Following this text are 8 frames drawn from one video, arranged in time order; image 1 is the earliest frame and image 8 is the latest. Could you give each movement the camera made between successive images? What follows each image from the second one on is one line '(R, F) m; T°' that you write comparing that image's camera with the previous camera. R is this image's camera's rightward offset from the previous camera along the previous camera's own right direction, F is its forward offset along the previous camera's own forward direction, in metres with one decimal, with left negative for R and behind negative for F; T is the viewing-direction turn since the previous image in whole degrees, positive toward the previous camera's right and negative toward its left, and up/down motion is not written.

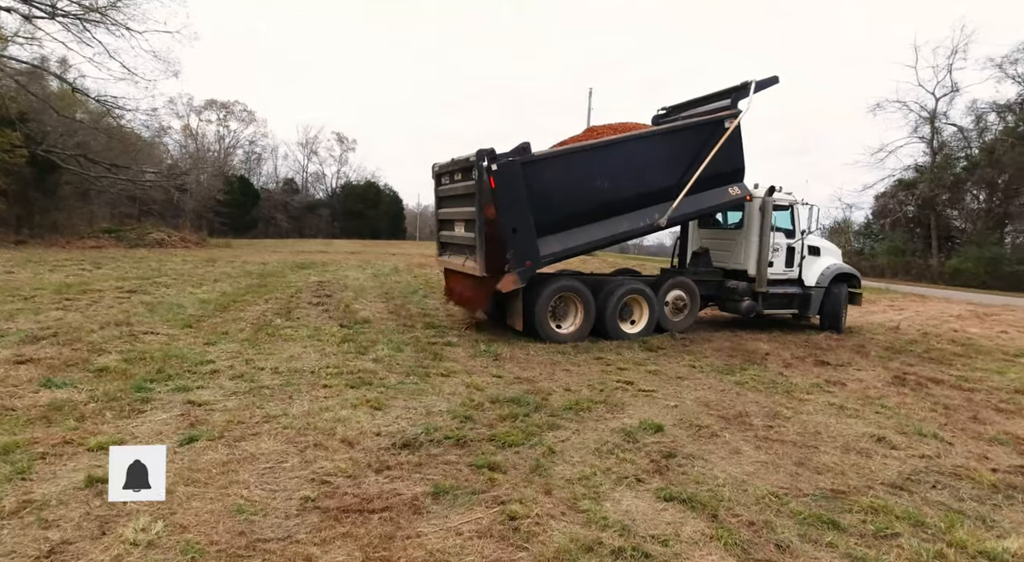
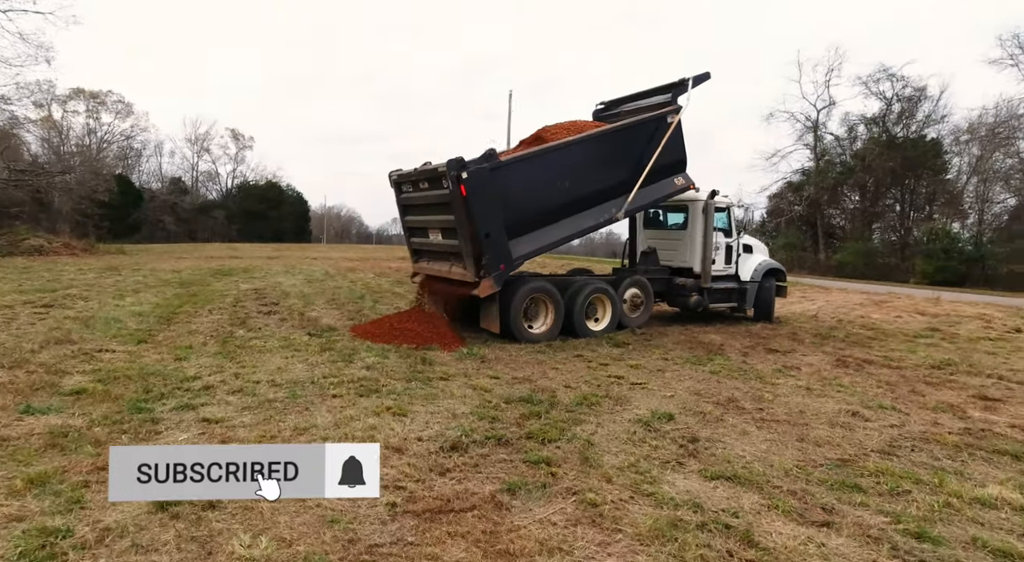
(-1.0, -0.1) m; +9°
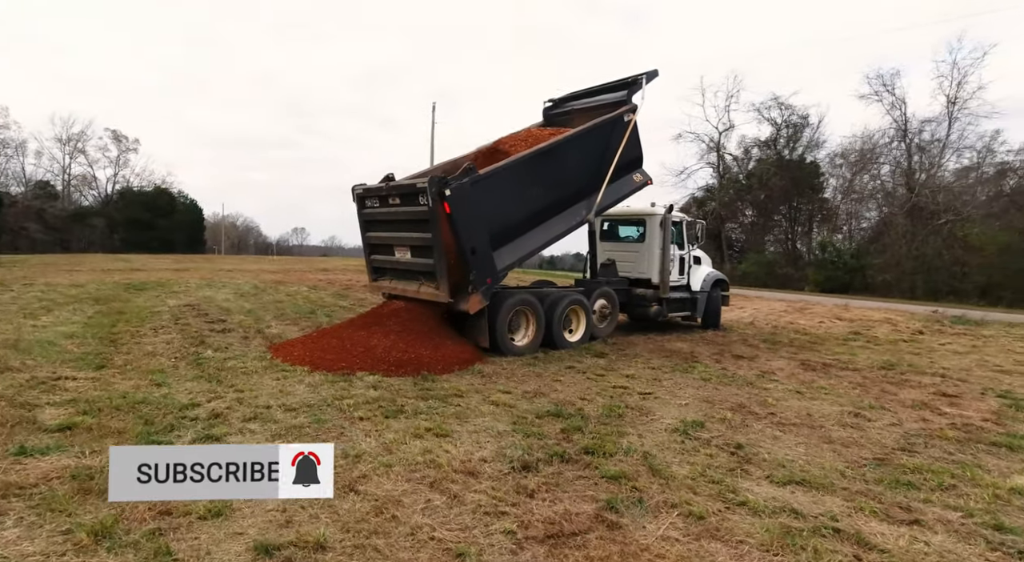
(-1.2, +0.2) m; +10°
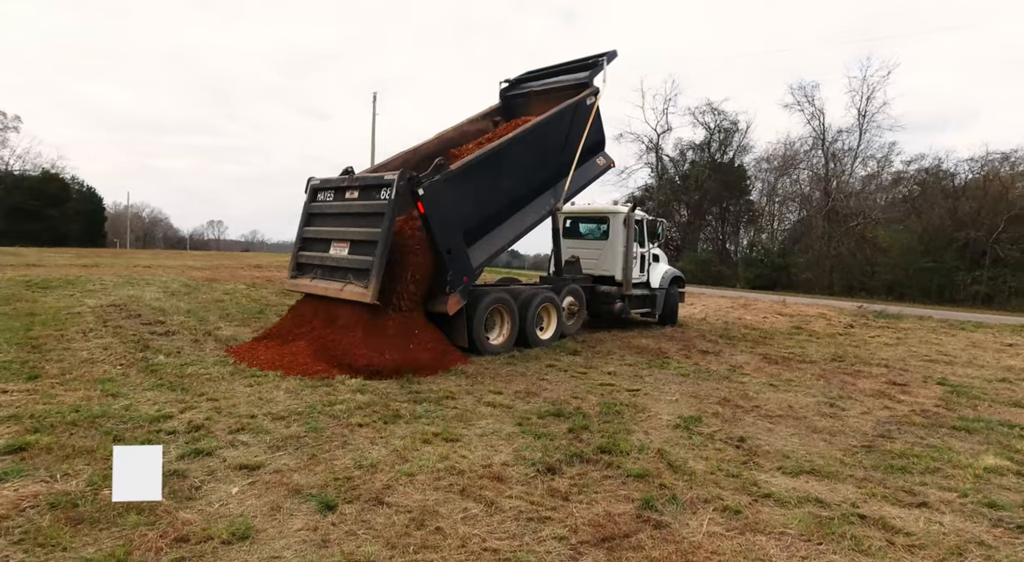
(-0.6, +0.1) m; +7°
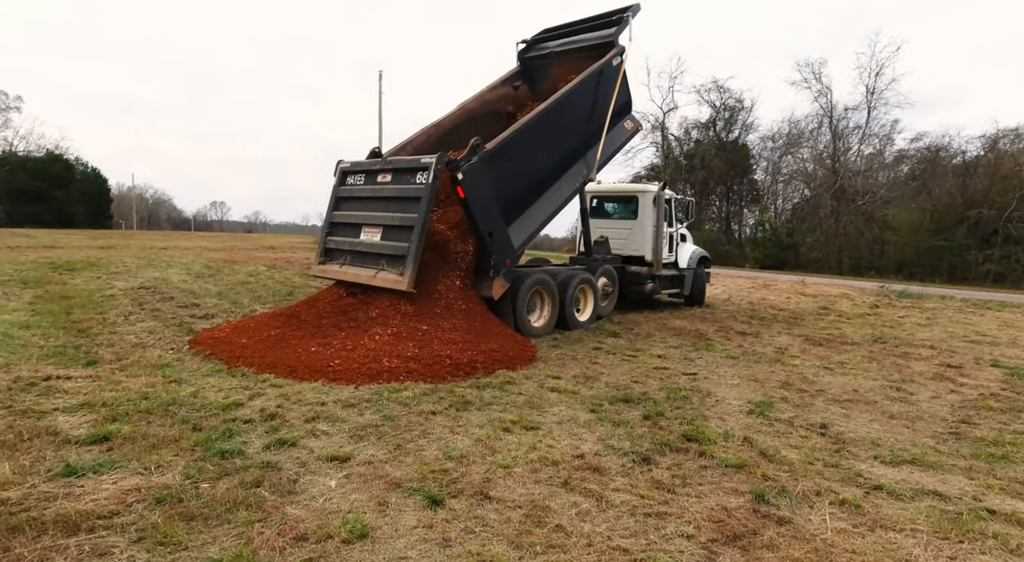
(-0.6, +0.2) m; 0°
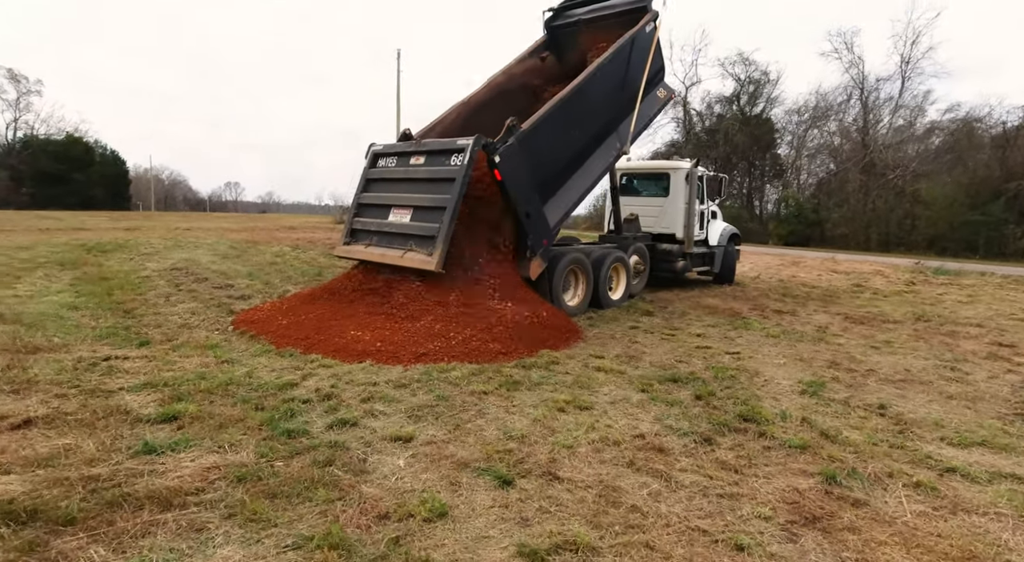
(-0.3, 0.0) m; -1°
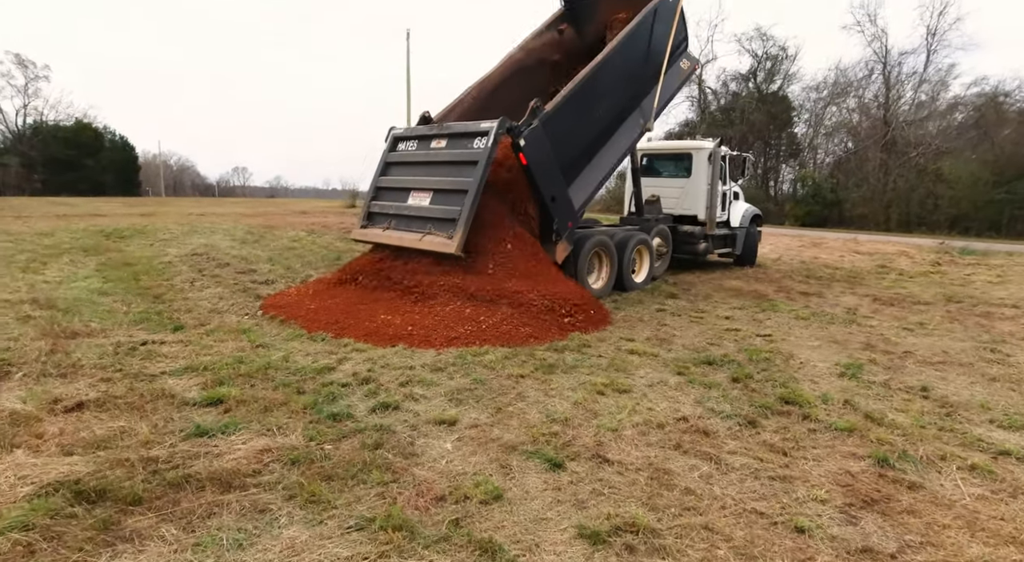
(-0.2, 0.0) m; -1°
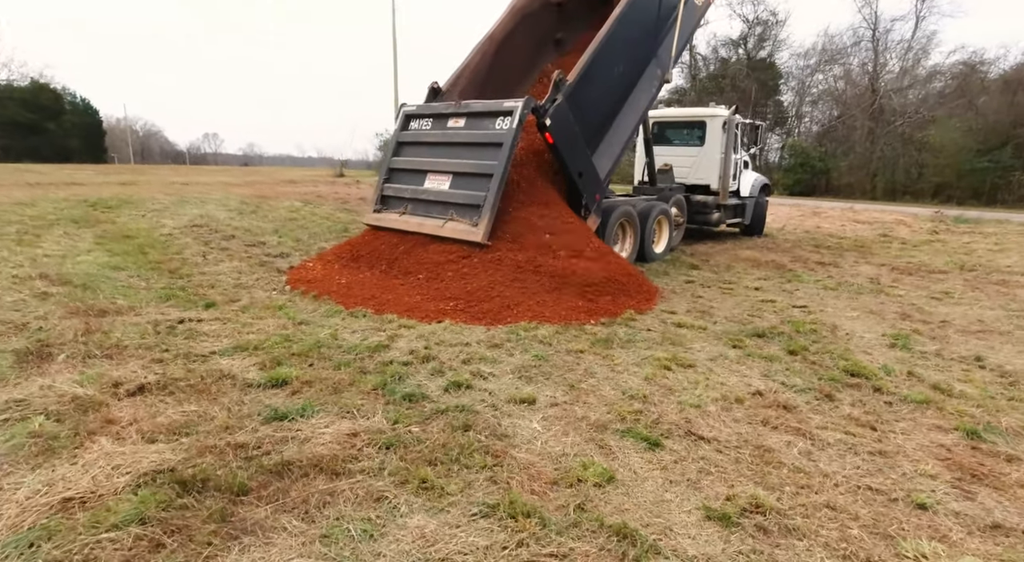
(-0.6, +0.1) m; +2°
